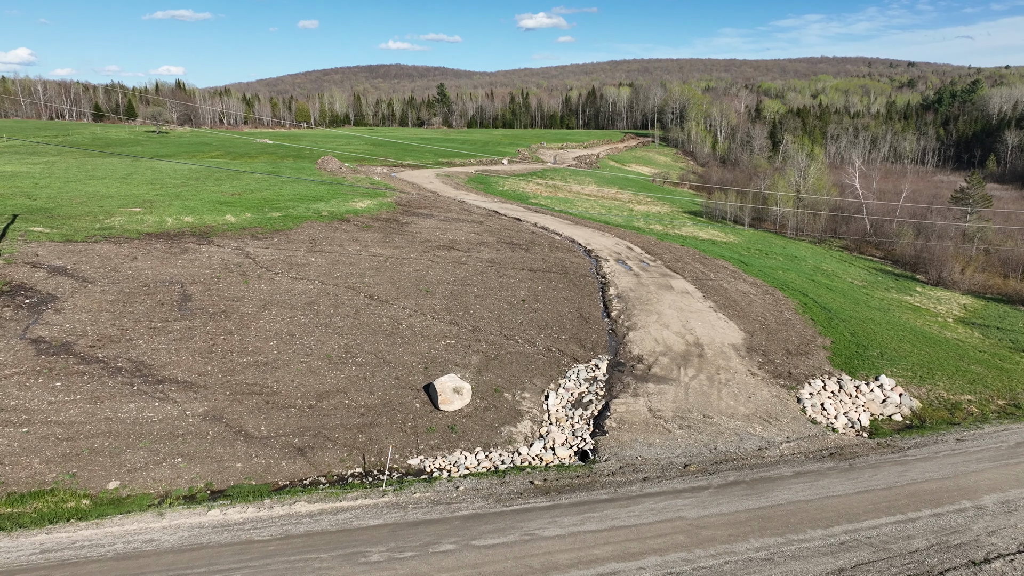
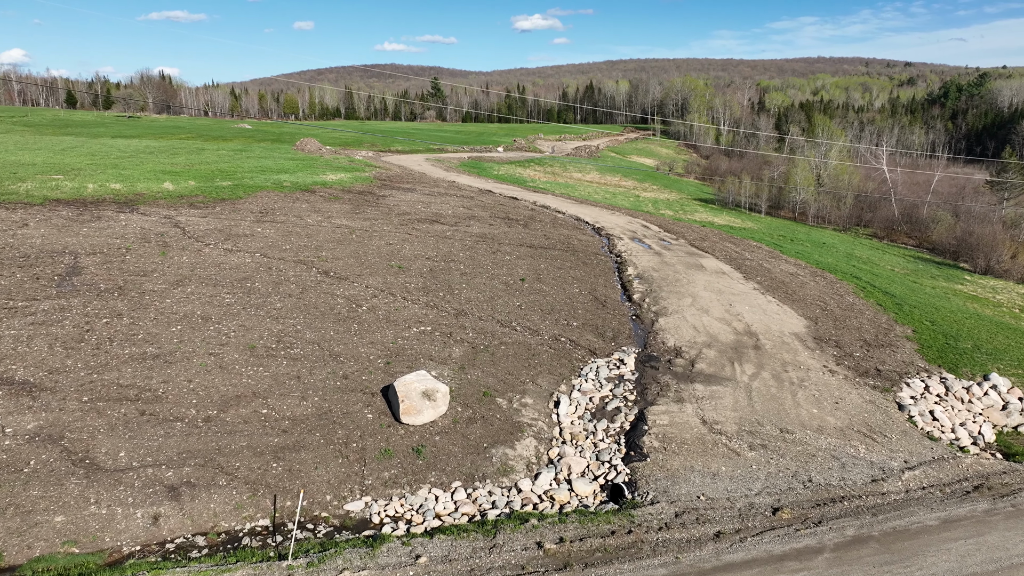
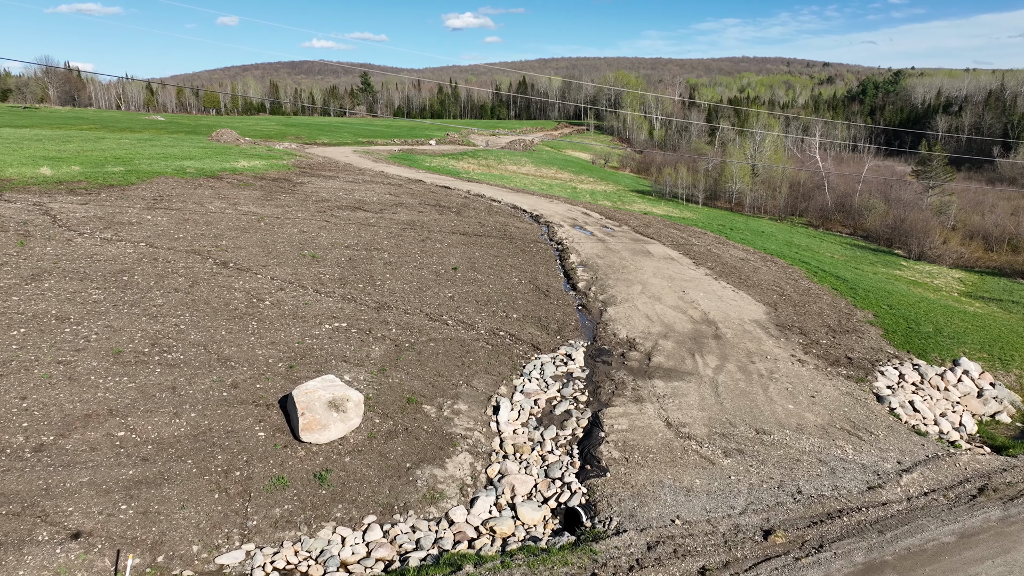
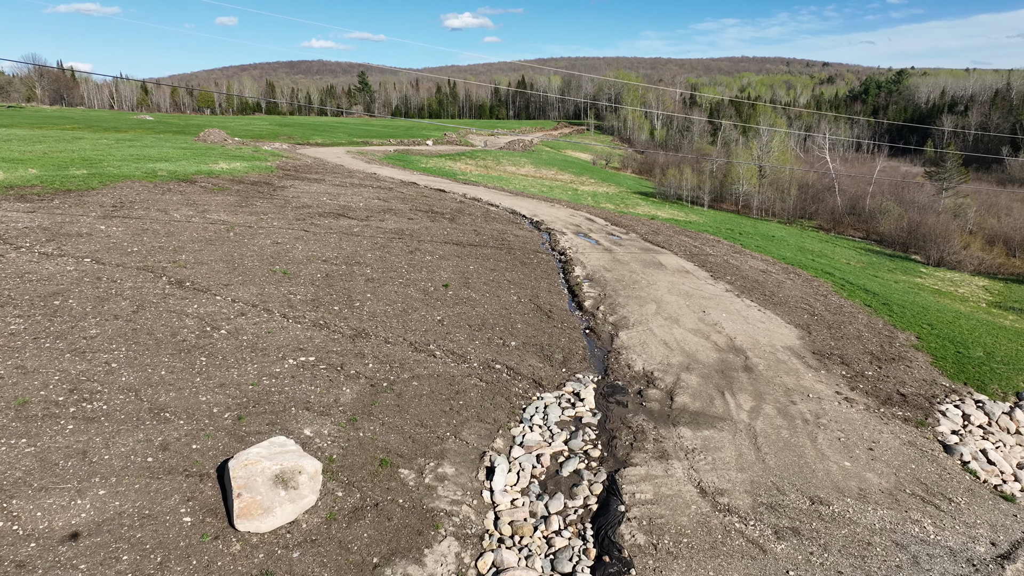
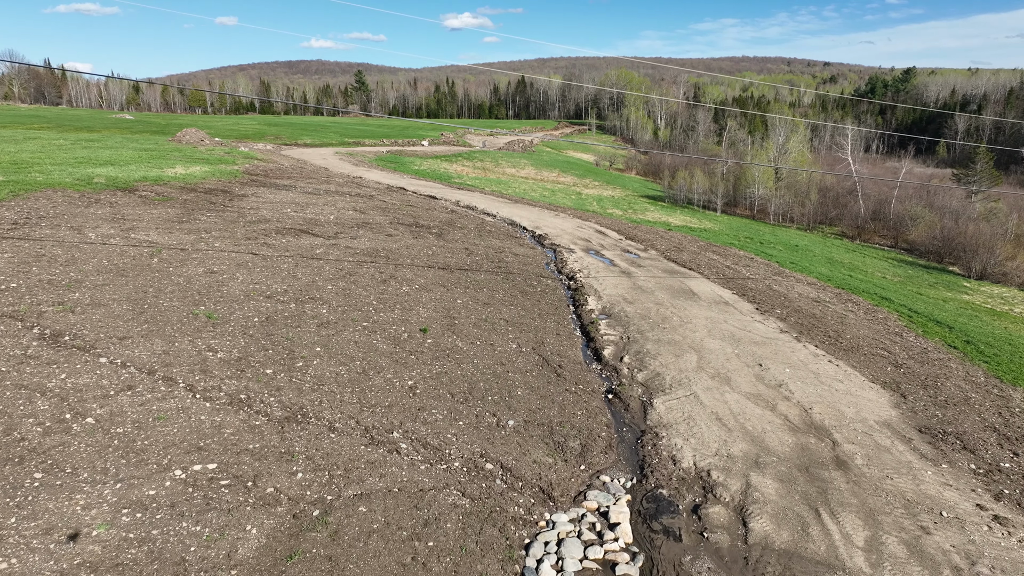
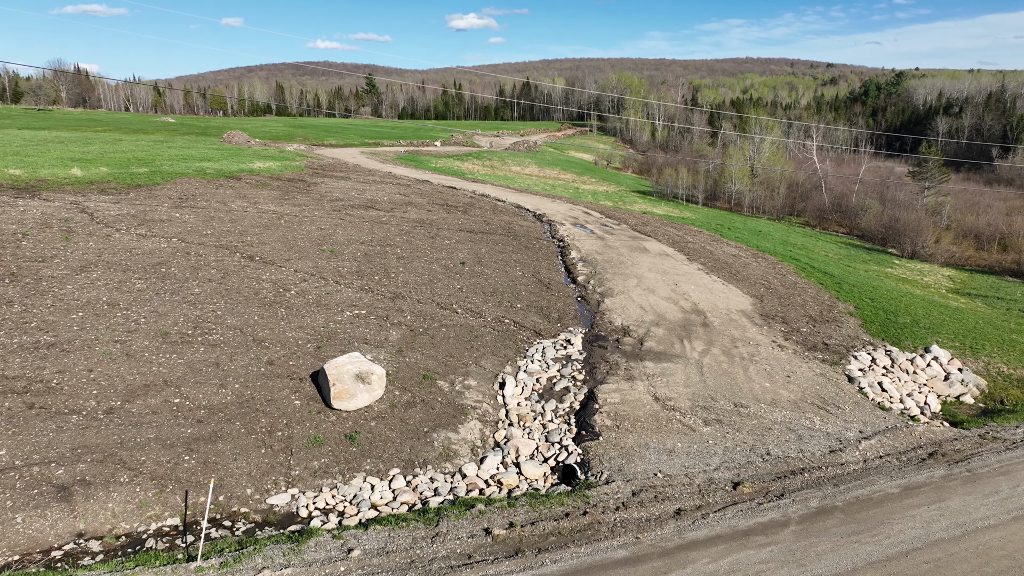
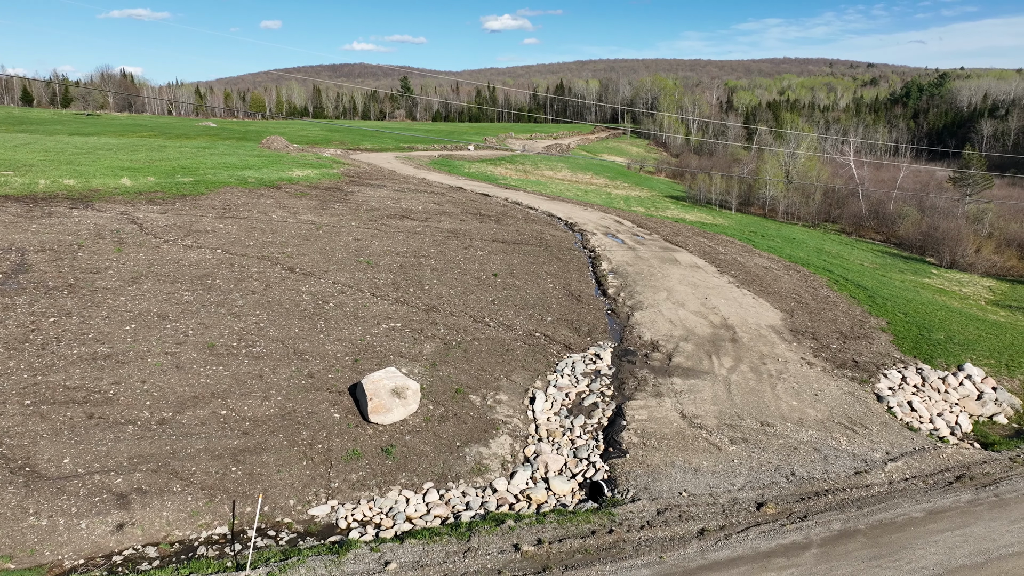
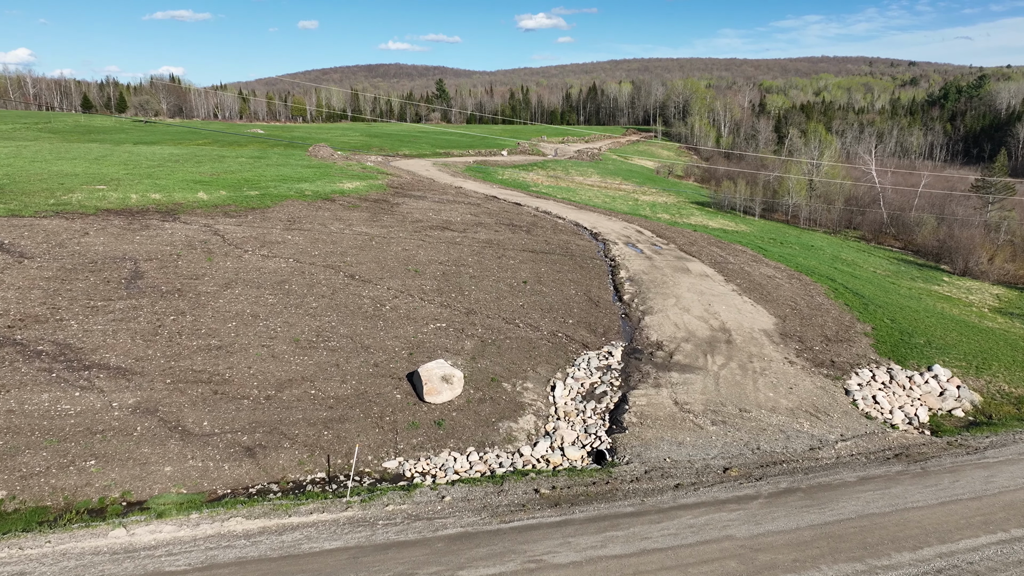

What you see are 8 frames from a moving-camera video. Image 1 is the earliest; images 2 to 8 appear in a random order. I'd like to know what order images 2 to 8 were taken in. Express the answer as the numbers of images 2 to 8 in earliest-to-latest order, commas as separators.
8, 2, 7, 6, 3, 4, 5
